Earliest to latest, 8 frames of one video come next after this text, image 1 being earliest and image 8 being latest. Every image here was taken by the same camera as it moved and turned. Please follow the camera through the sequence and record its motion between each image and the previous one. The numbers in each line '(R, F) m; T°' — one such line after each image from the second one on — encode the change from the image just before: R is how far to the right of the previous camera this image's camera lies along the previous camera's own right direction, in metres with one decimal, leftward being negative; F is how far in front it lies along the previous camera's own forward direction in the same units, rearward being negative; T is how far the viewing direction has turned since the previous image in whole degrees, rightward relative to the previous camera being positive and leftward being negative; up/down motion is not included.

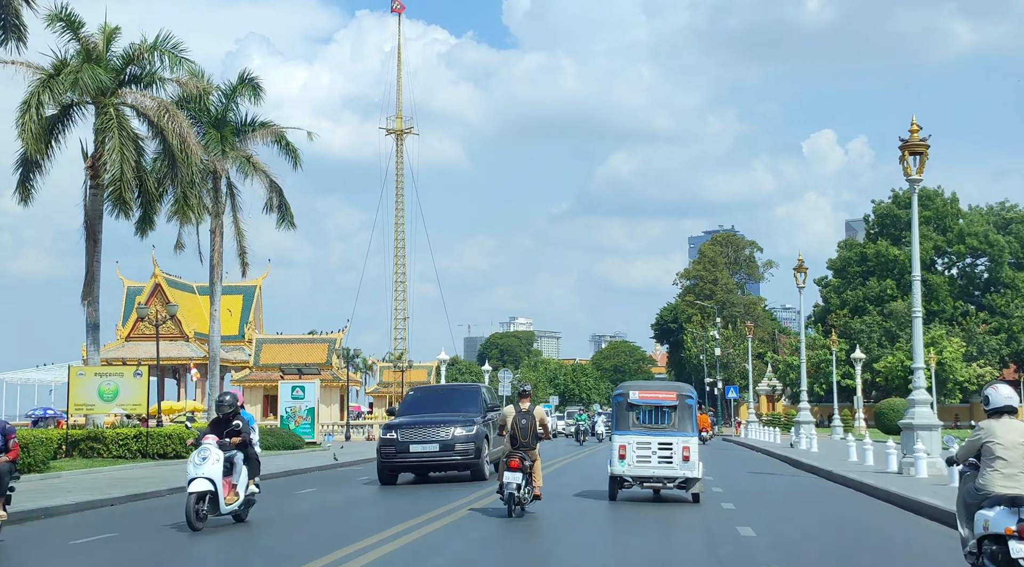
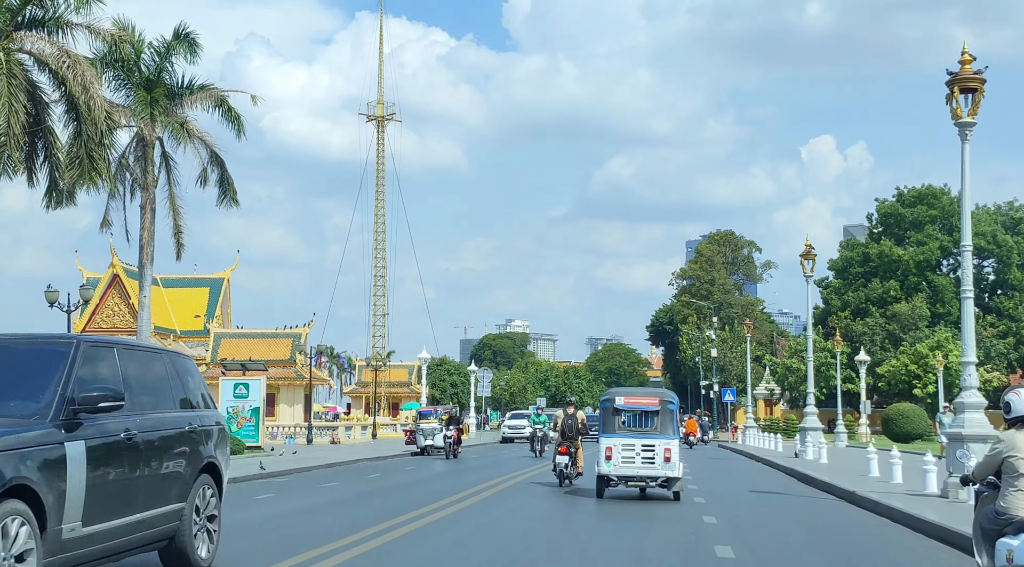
(+0.6, +3.4) m; 0°
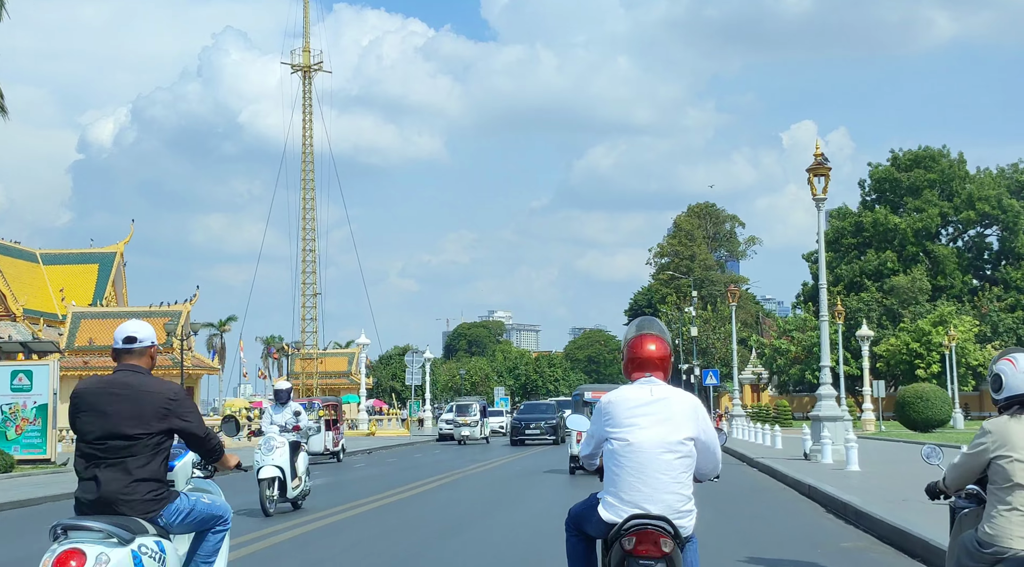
(+1.5, +8.0) m; +1°
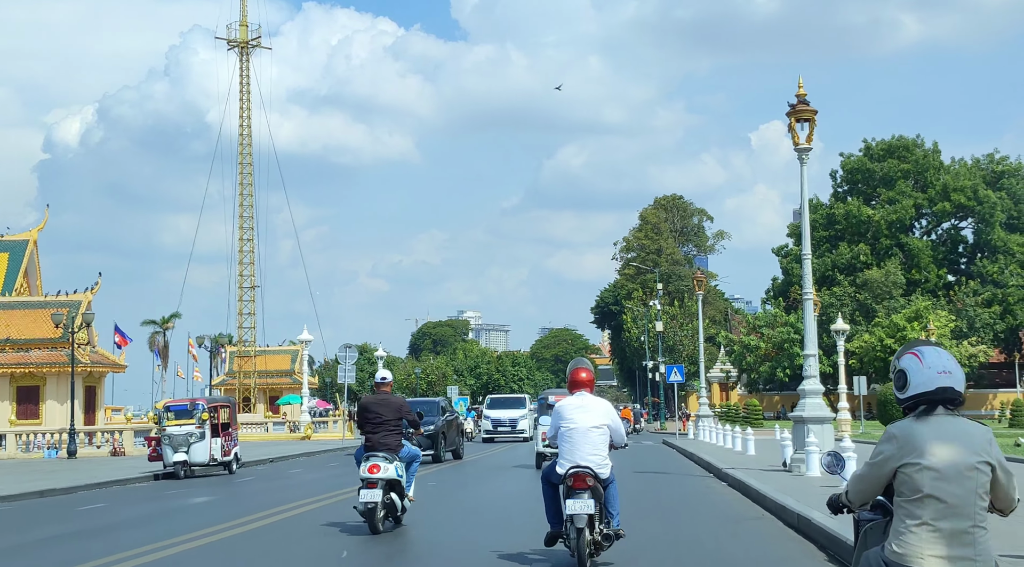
(+0.8, +3.5) m; +1°
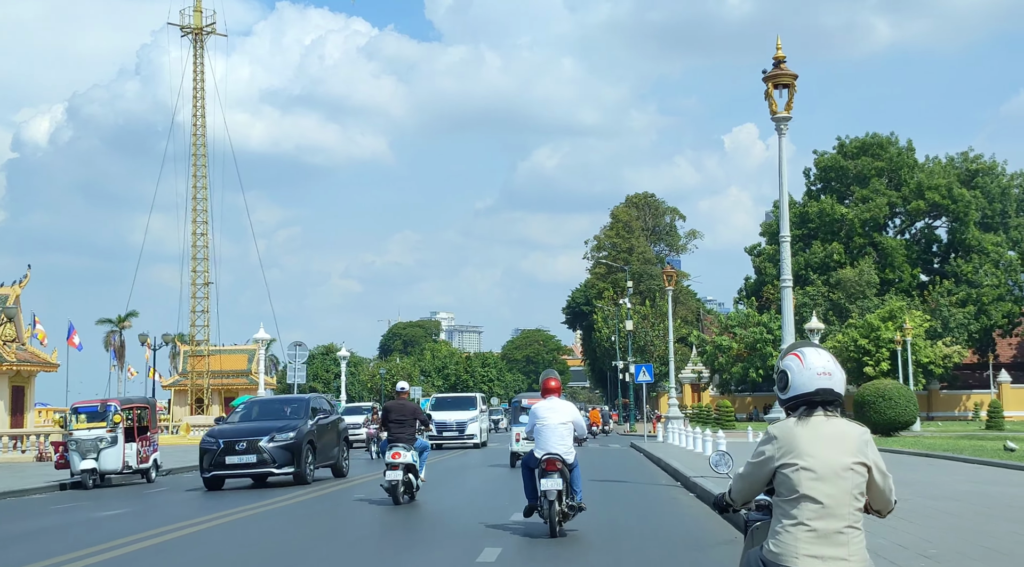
(+0.4, +1.7) m; +1°
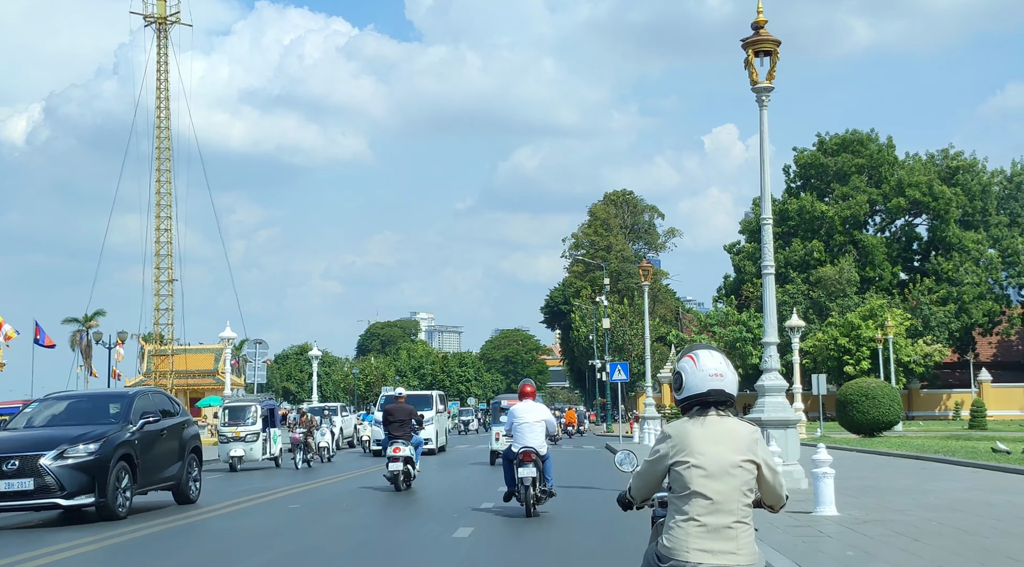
(+0.3, +1.2) m; +1°
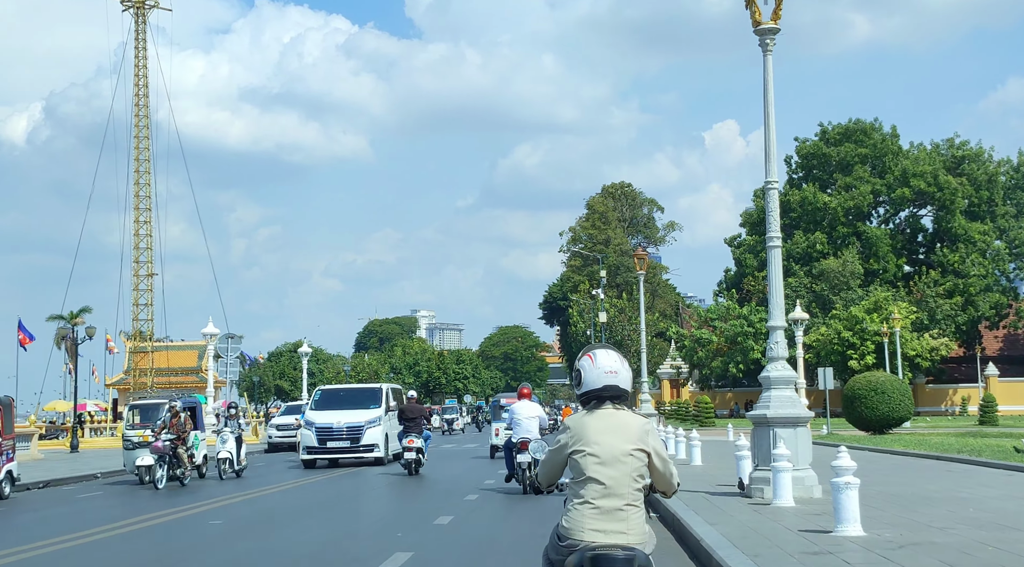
(+0.3, +1.8) m; 0°
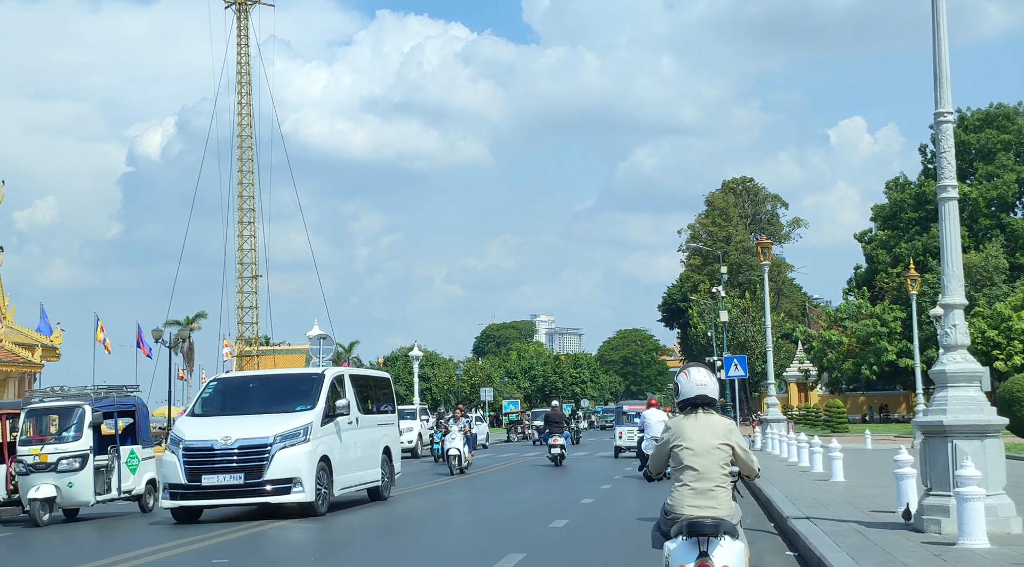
(+0.2, +2.5) m; -6°
